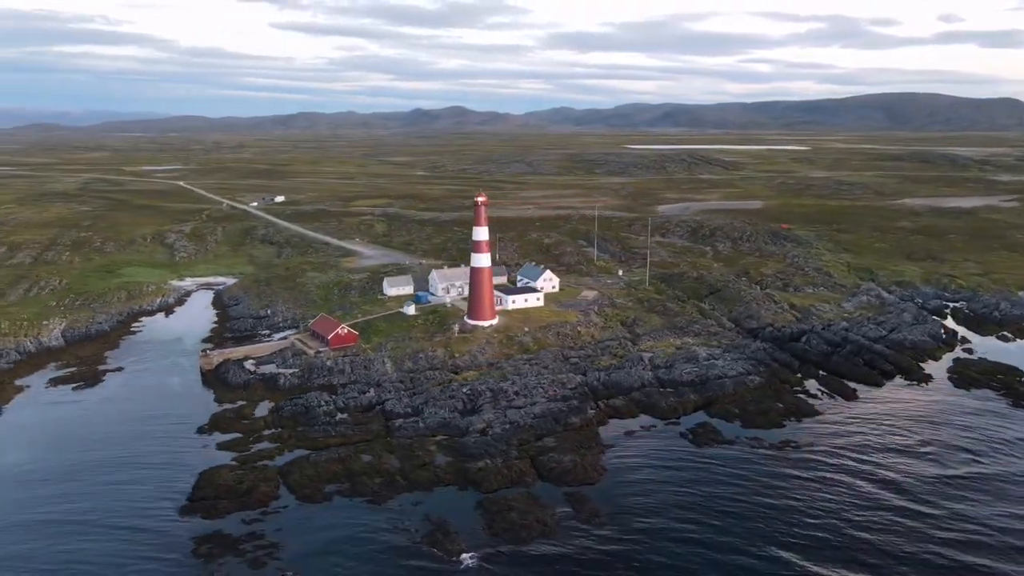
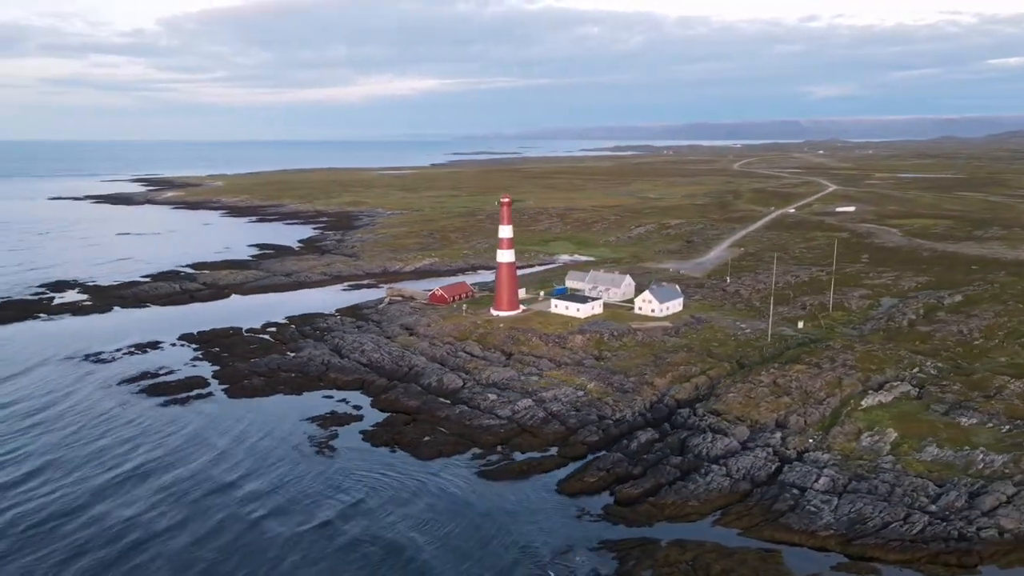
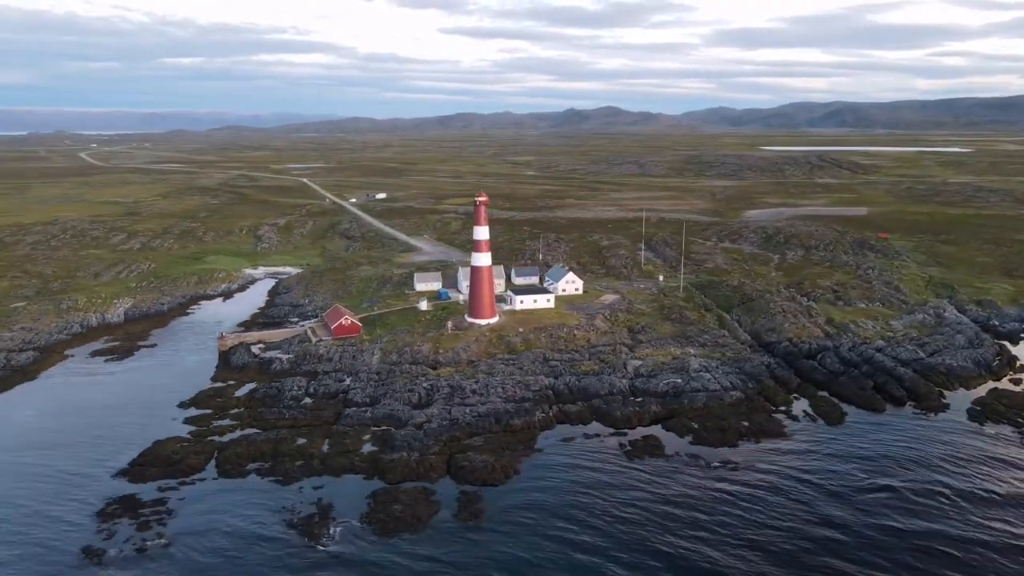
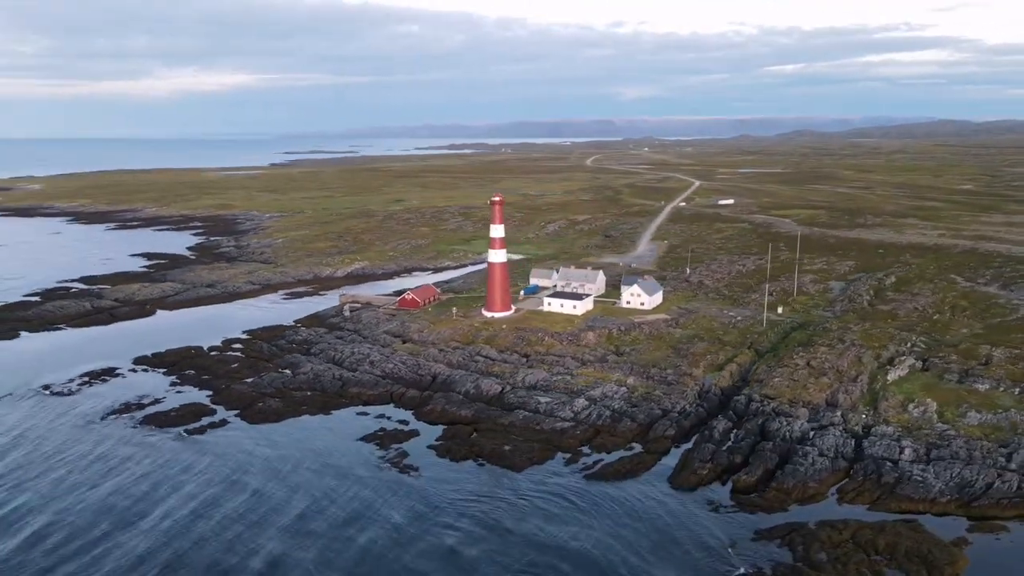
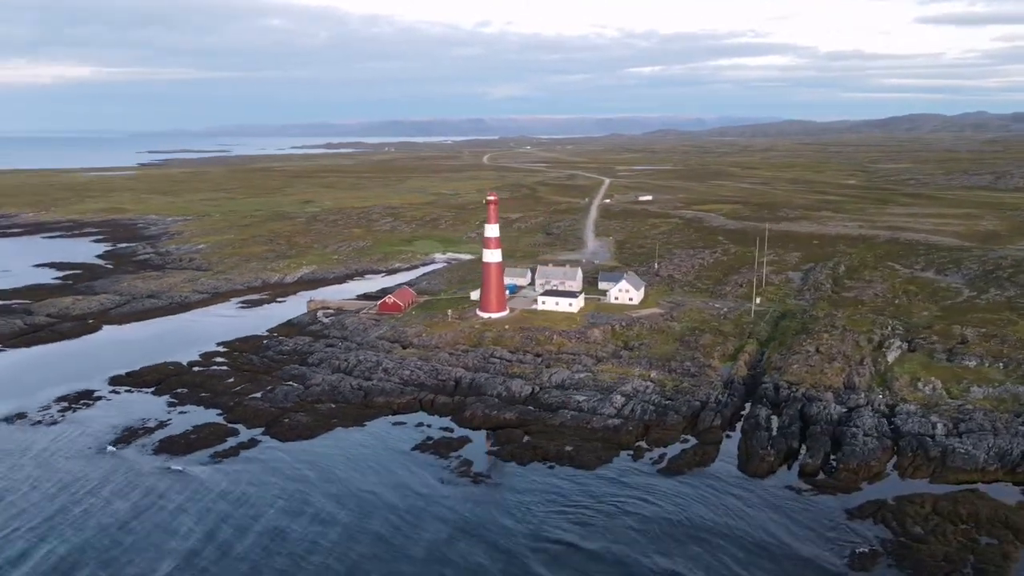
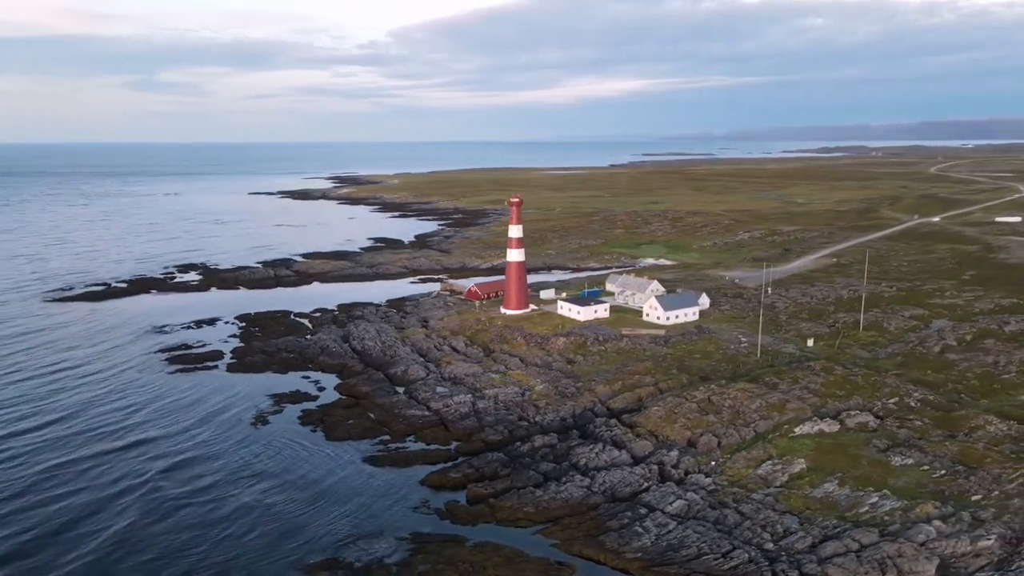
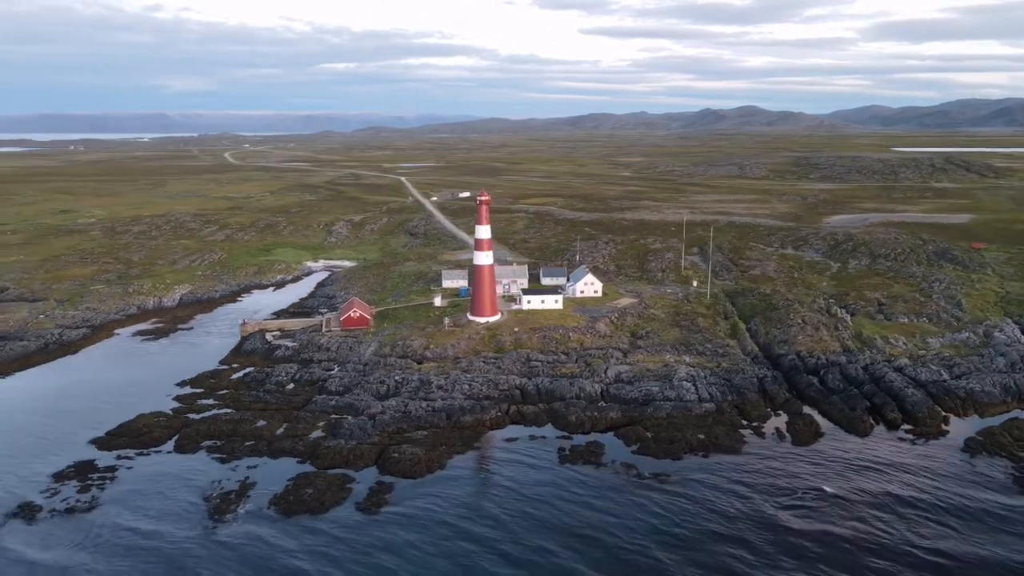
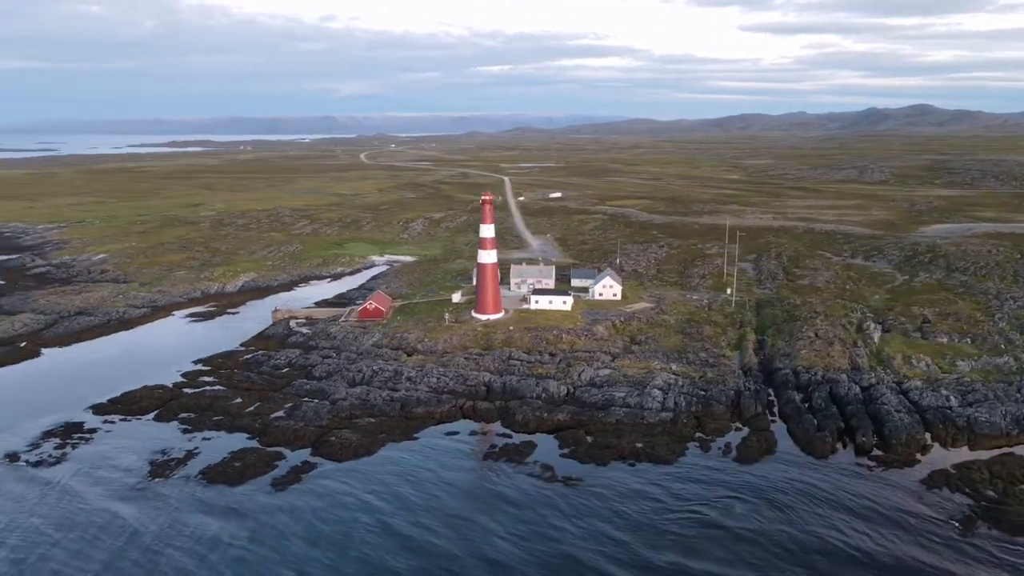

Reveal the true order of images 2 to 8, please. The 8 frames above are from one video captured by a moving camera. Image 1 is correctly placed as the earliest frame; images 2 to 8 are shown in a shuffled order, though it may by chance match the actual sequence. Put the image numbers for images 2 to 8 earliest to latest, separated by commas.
3, 7, 8, 5, 4, 2, 6
